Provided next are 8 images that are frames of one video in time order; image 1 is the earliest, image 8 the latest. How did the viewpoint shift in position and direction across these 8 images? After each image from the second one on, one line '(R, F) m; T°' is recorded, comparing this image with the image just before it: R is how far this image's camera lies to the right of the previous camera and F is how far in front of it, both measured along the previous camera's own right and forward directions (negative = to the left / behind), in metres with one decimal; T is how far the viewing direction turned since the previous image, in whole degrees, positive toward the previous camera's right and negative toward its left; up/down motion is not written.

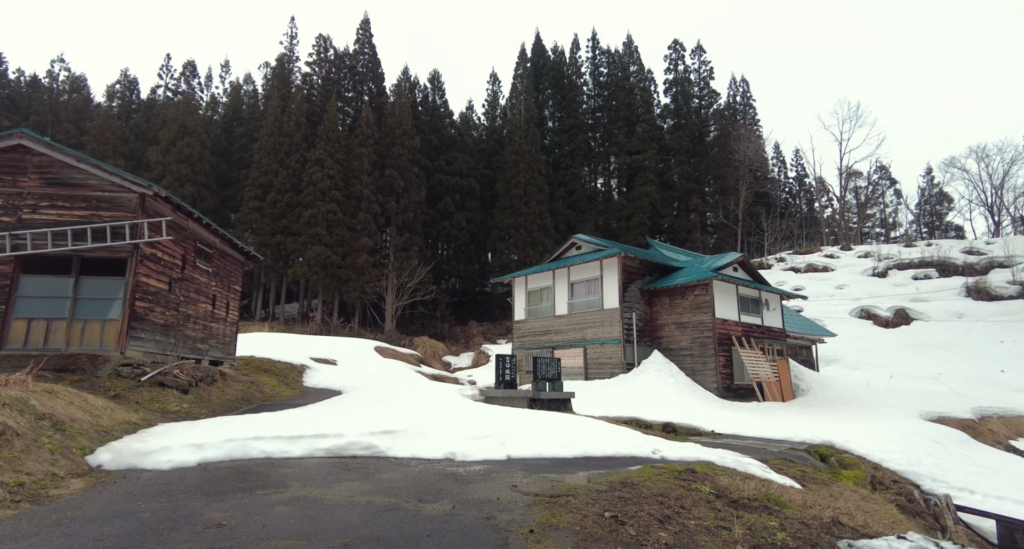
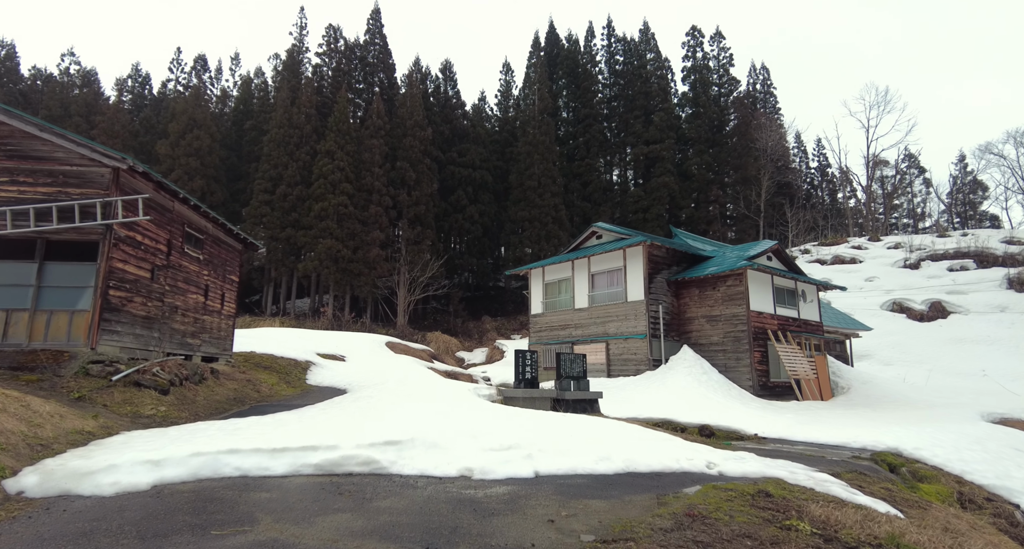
(-0.2, +1.1) m; -1°
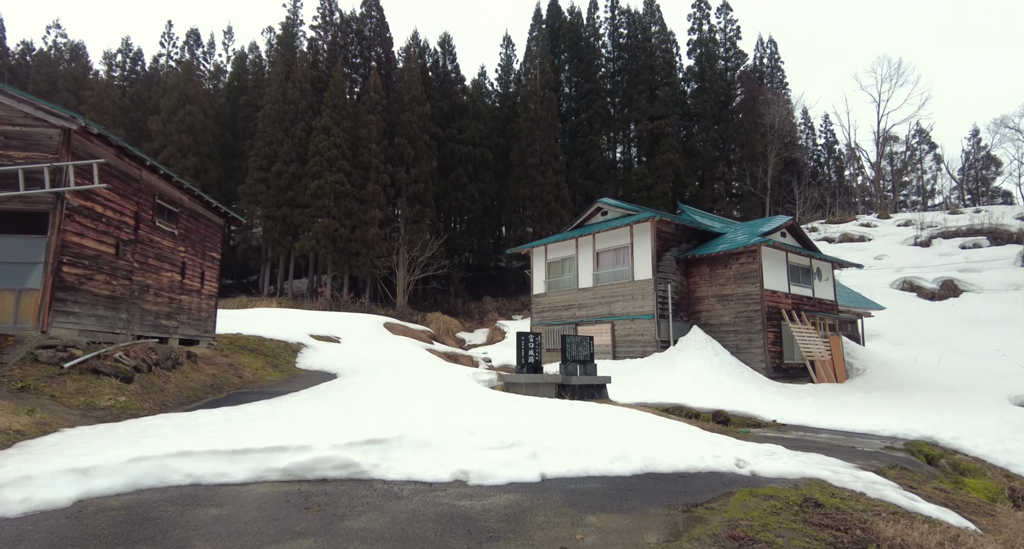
(0.0, +0.8) m; 0°
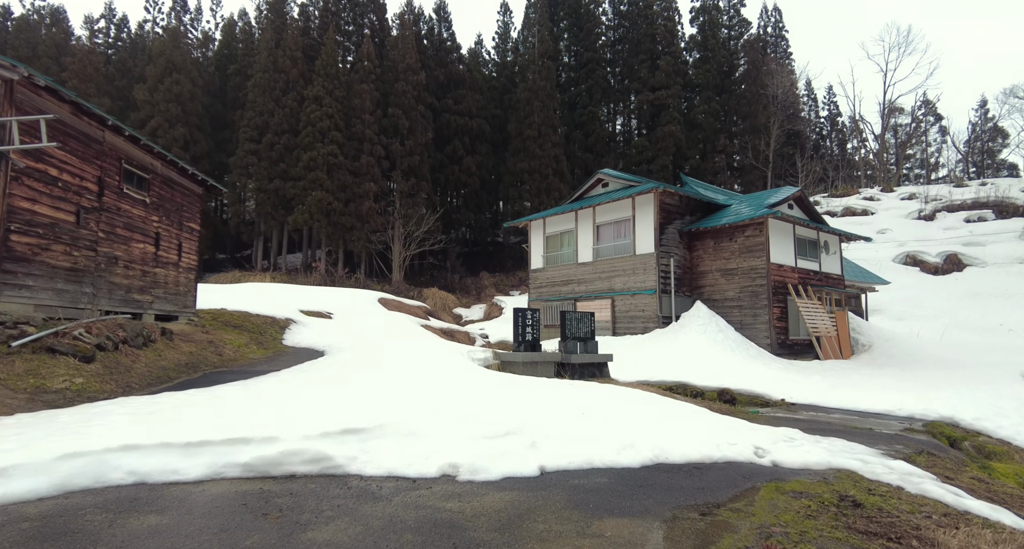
(0.0, +0.6) m; 0°
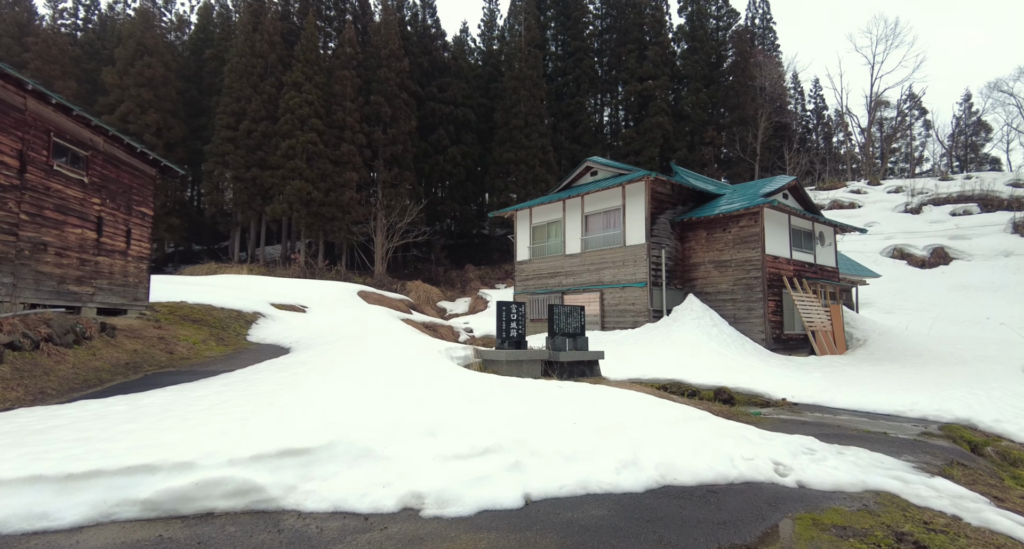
(0.0, +0.8) m; +2°
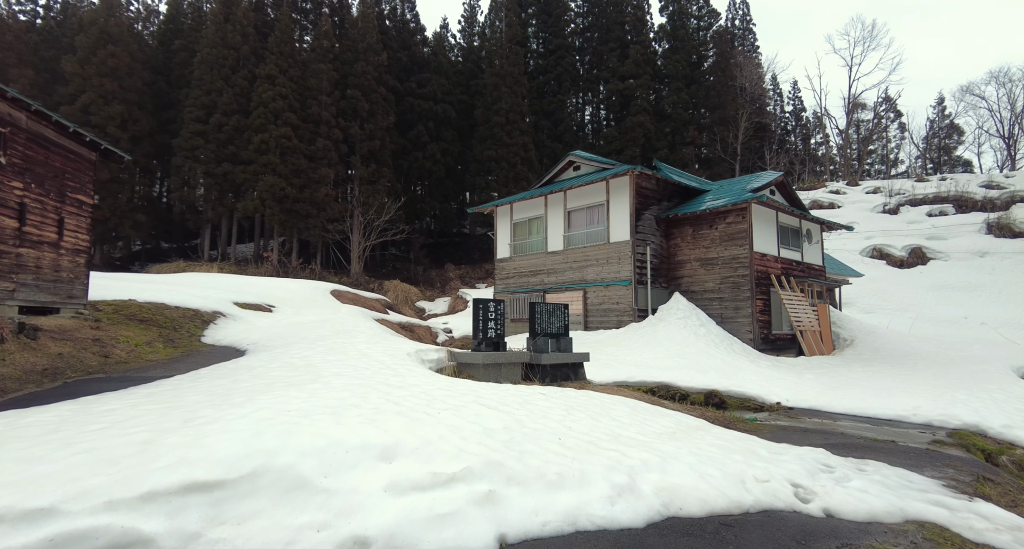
(0.0, +0.7) m; +2°
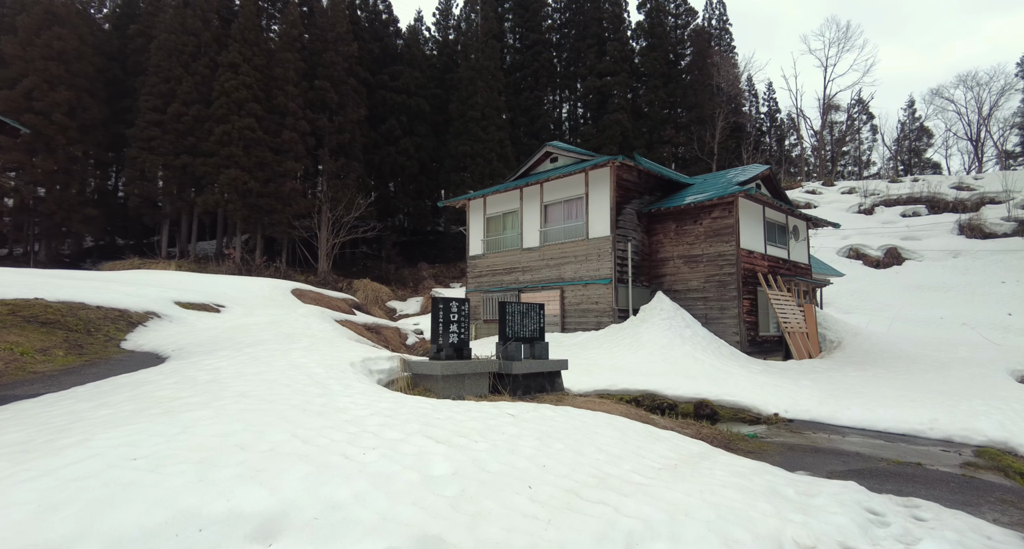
(+0.1, +1.1) m; +3°
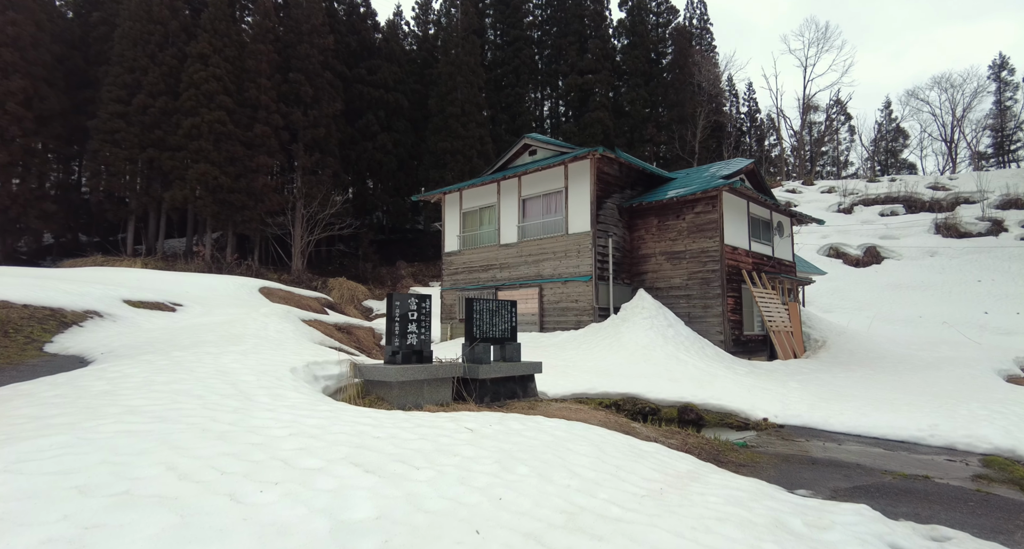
(+0.2, +0.7) m; +2°
